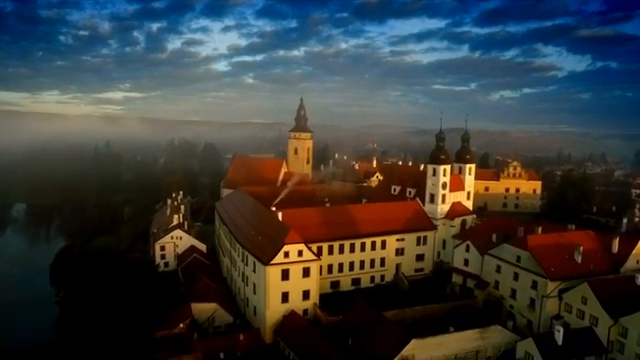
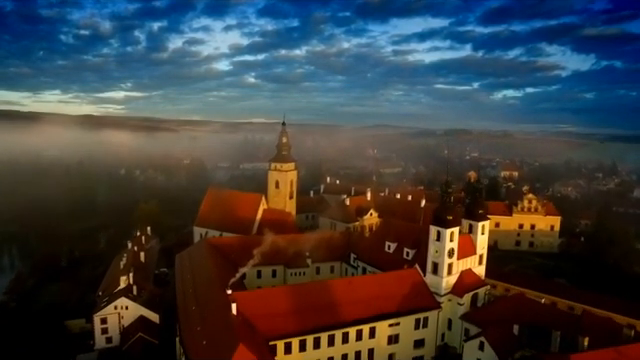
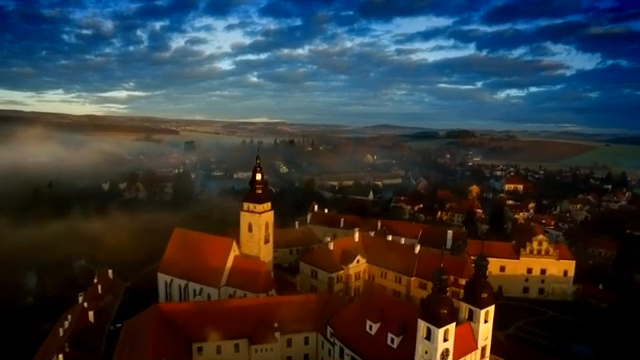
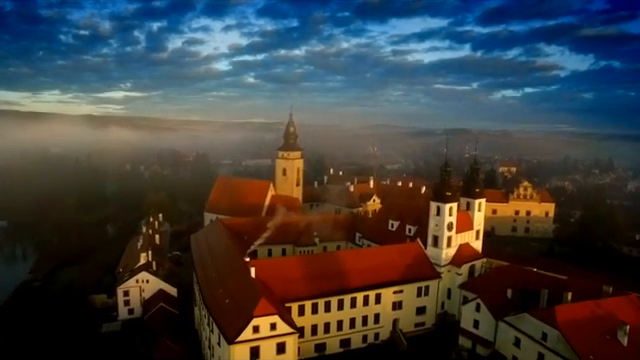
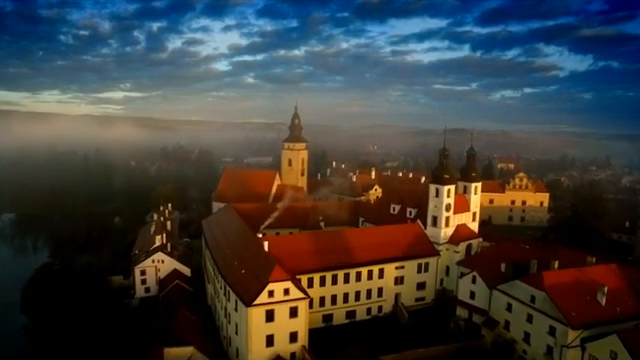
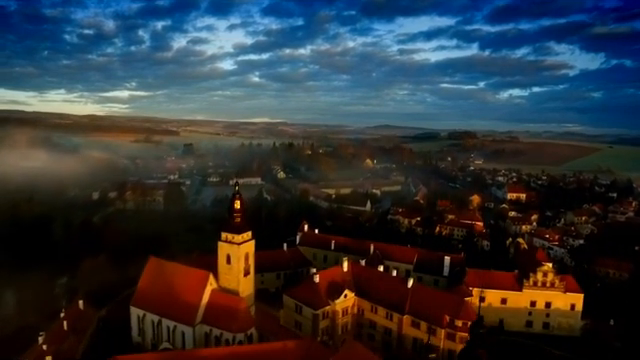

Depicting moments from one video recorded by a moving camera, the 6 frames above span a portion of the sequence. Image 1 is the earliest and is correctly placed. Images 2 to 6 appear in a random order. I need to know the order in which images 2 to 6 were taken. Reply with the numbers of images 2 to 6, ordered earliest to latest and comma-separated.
5, 4, 2, 3, 6
